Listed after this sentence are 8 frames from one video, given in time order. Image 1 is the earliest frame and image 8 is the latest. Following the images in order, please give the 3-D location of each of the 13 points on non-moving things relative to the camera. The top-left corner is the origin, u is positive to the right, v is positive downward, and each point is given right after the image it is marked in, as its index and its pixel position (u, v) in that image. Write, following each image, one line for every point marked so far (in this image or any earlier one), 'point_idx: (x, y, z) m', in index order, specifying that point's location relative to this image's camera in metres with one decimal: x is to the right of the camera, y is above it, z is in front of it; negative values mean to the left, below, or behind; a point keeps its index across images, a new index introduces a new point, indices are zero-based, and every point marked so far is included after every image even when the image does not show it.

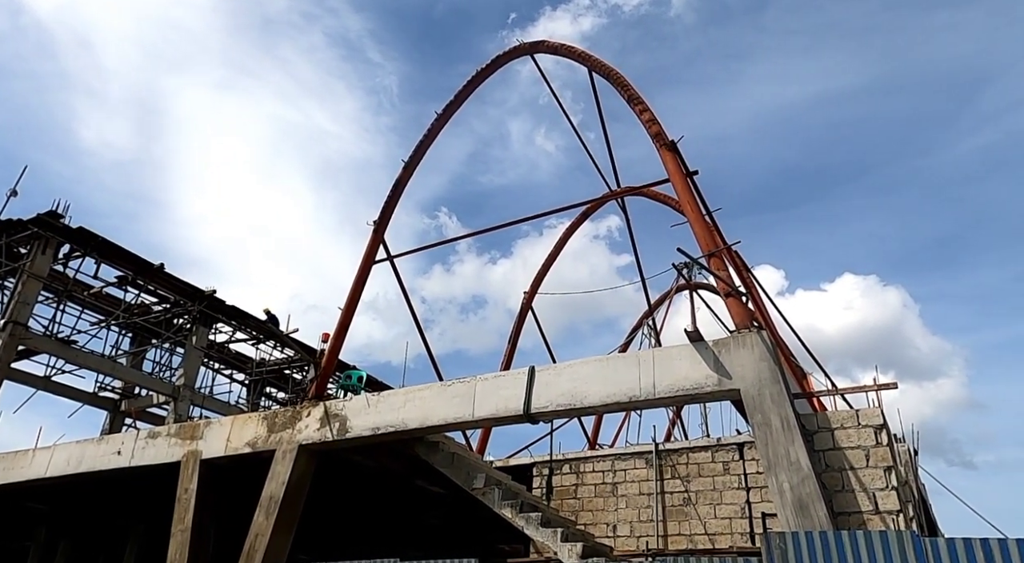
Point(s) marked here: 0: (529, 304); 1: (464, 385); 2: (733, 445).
0: (+0.5, -0.6, +18.7) m
1: (-0.7, -1.5, +10.7) m
2: (+3.7, -2.8, +12.4) m
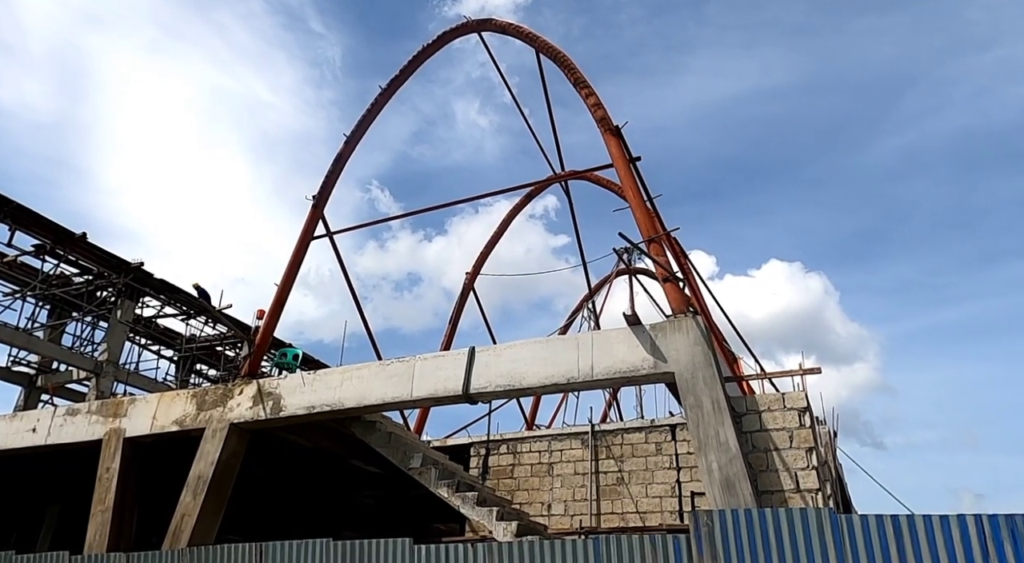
0: (-1.1, -0.1, +18.6) m
1: (-1.6, -1.2, +10.6) m
2: (+2.7, -2.5, +12.7) m
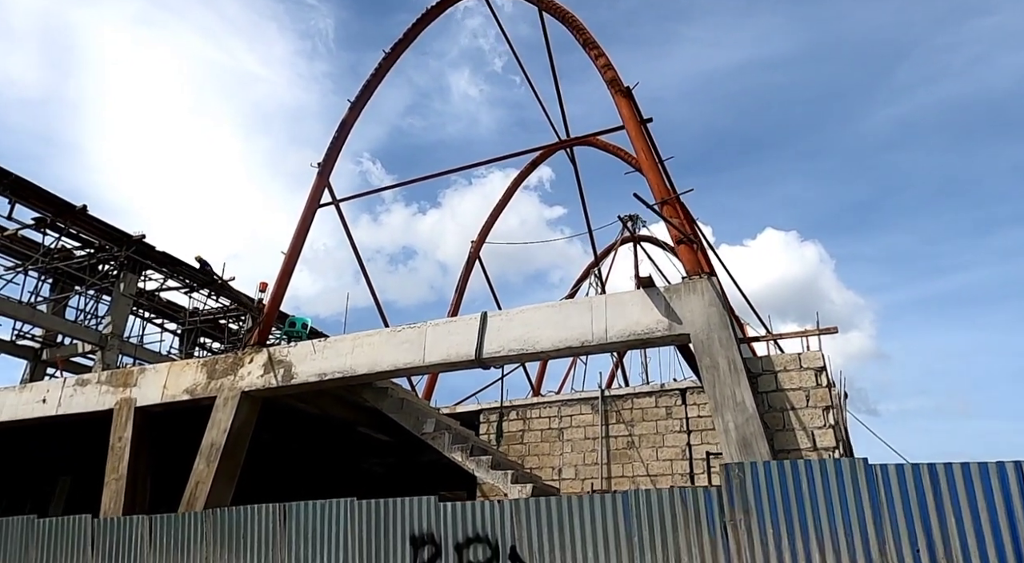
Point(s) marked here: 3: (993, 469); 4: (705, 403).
0: (-0.9, +0.7, +18.5) m
1: (-1.4, -0.7, +10.6) m
2: (+2.8, -1.9, +12.7) m
3: (+3.3, -1.3, +5.1) m
4: (+3.3, -2.1, +12.3) m
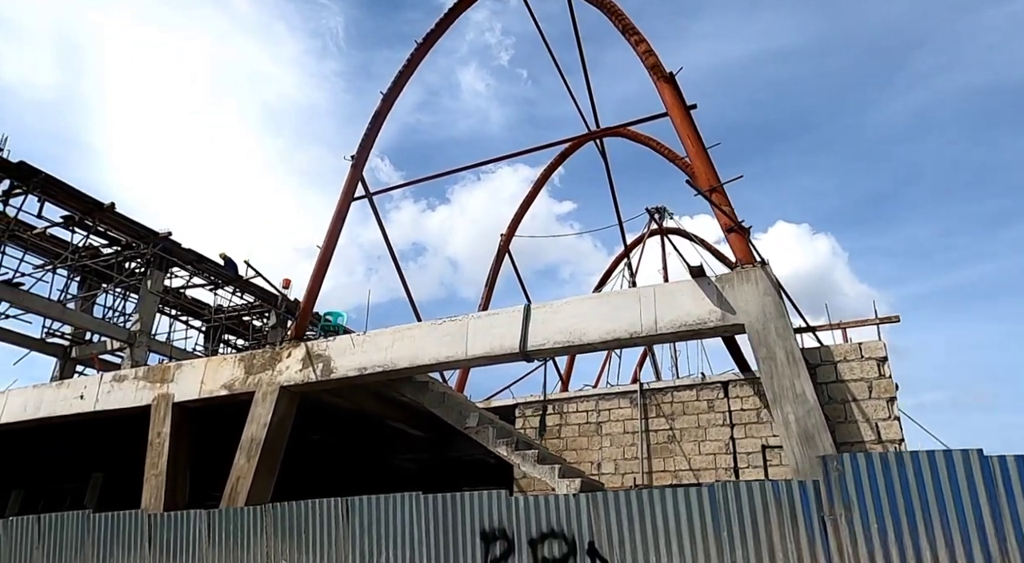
0: (-0.2, +0.9, +18.4) m
1: (-0.8, -0.6, +10.5) m
2: (+3.5, -1.7, +12.5) m
3: (+3.9, -1.2, +4.9) m
4: (+3.9, -1.9, +12.1) m
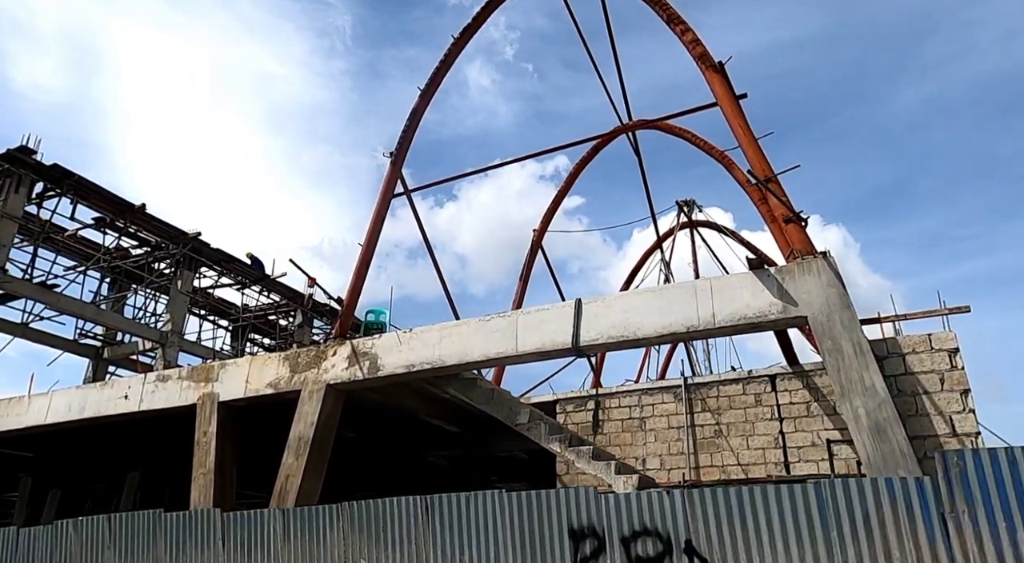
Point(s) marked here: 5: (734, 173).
0: (+0.7, +1.0, +18.3) m
1: (-0.1, -0.5, +10.4) m
2: (+4.3, -1.6, +12.3) m
3: (+4.5, -1.1, +4.7) m
4: (+4.7, -1.8, +11.9) m
5: (+4.8, +2.3, +15.8) m
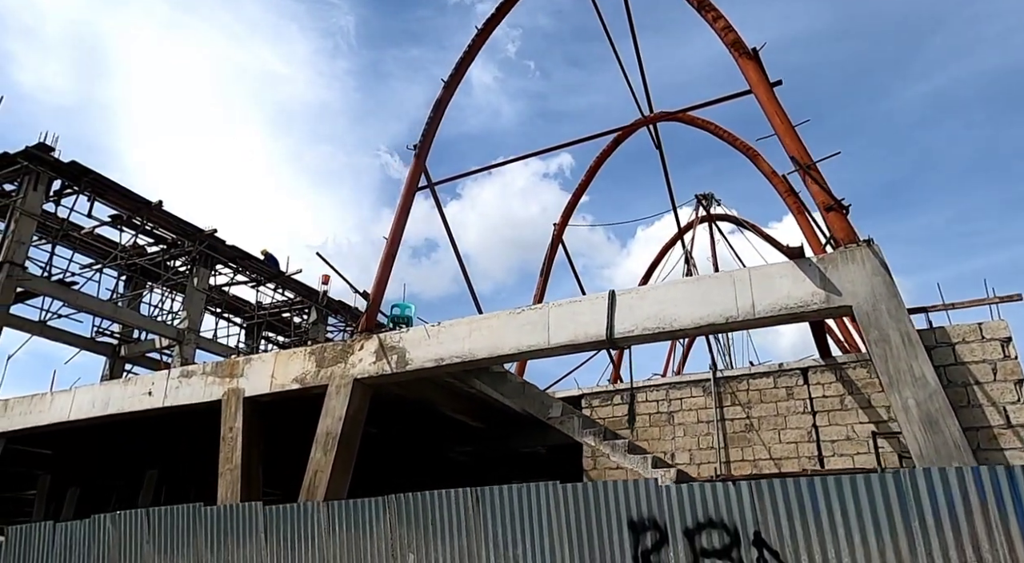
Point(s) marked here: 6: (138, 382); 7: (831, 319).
0: (+1.2, +1.1, +18.1) m
1: (+0.3, -0.4, +10.2) m
2: (+4.7, -1.5, +12.1) m
3: (+4.8, -1.0, +4.5) m
4: (+5.1, -1.6, +11.8) m
5: (+5.3, +2.5, +15.6) m
6: (-6.9, -1.9, +13.5) m
7: (+3.7, -0.4, +8.3) m
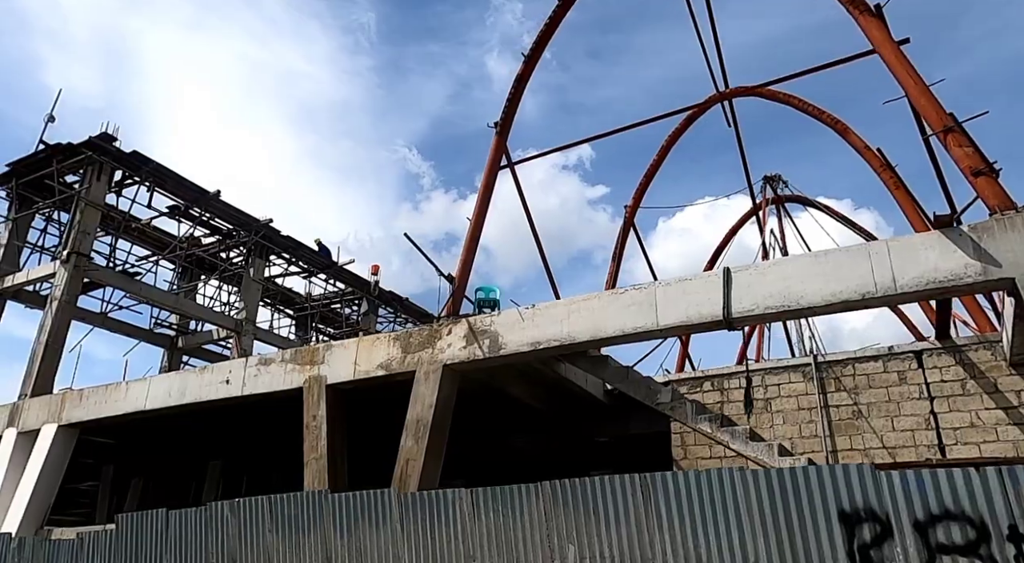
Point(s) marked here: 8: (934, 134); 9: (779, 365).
0: (+2.9, +1.5, +17.5) m
1: (+1.7, -0.1, +9.7) m
2: (+6.2, -1.1, +11.4) m
3: (+6.0, -0.7, +3.8) m
4: (+6.6, -1.3, +11.0) m
5: (+6.8, +2.9, +14.7) m
6: (-5.4, -1.6, +13.2) m
7: (+5.0, -0.1, +7.6) m
8: (+4.9, +1.7, +8.4) m
9: (+4.6, -1.4, +12.4) m
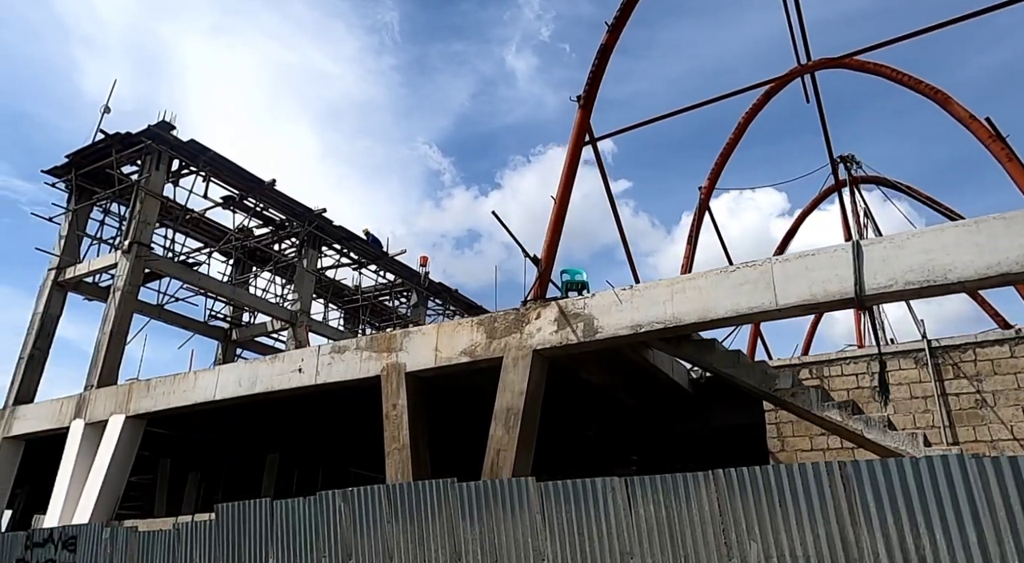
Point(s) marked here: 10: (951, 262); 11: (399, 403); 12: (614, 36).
0: (+4.5, +1.8, +16.6) m
1: (+3.0, +0.2, +8.9) m
2: (+7.5, -0.8, +10.4) m
3: (+7.0, -0.4, +2.8) m
4: (+7.9, -0.9, +10.0) m
5: (+8.3, +3.2, +13.7) m
6: (-3.9, -1.4, +12.8) m
7: (+6.1, +0.2, +6.7) m
8: (+6.0, +2.0, +7.5) m
9: (+6.0, -1.1, +11.5) m
10: (+4.6, +0.2, +7.7) m
11: (-1.7, -1.8, +11.1) m
12: (+1.7, +4.1, +12.1) m
